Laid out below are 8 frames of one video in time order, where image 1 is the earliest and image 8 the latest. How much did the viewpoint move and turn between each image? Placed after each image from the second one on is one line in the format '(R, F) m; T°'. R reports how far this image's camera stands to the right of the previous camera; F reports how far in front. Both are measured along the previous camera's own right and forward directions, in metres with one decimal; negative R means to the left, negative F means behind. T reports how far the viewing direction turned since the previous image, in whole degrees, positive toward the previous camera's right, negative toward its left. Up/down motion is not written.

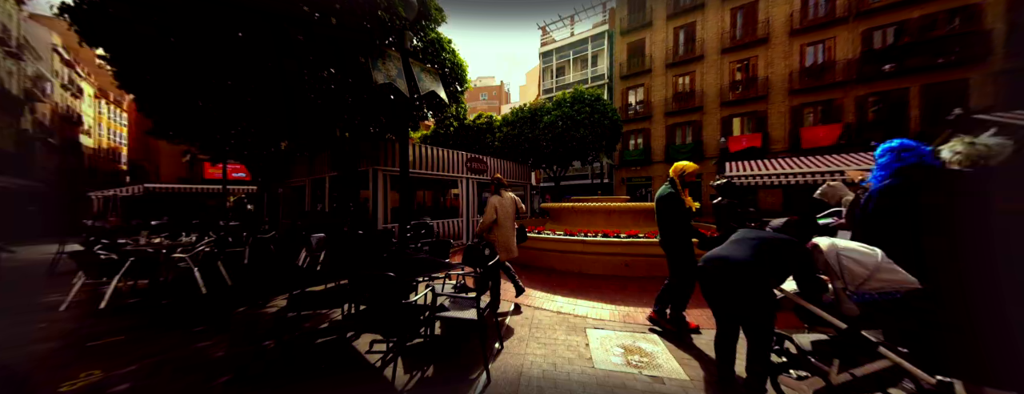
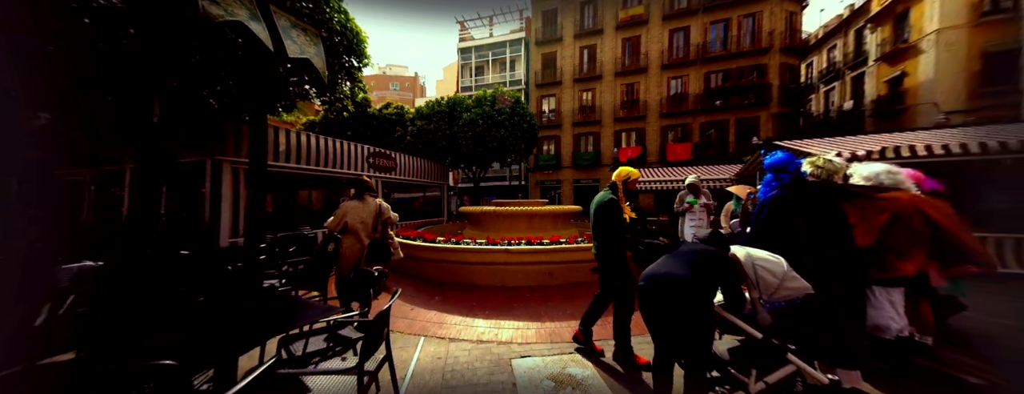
(+0.1, +0.6) m; +18°
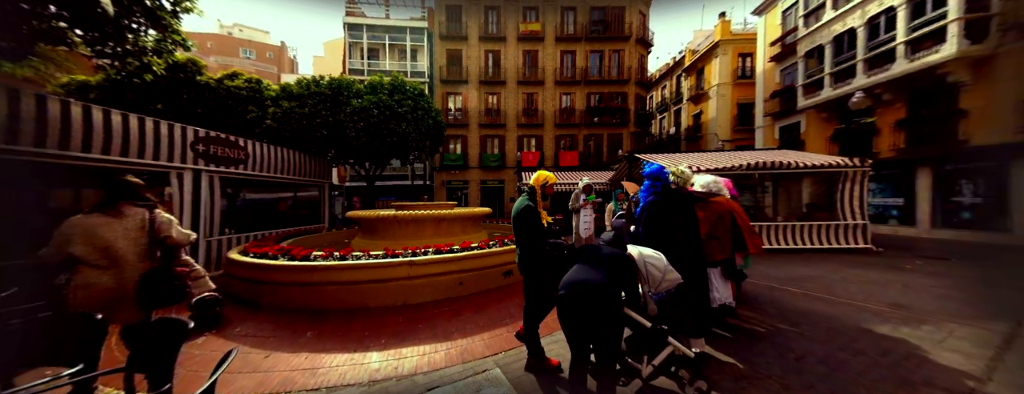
(0.0, +0.3) m; +21°
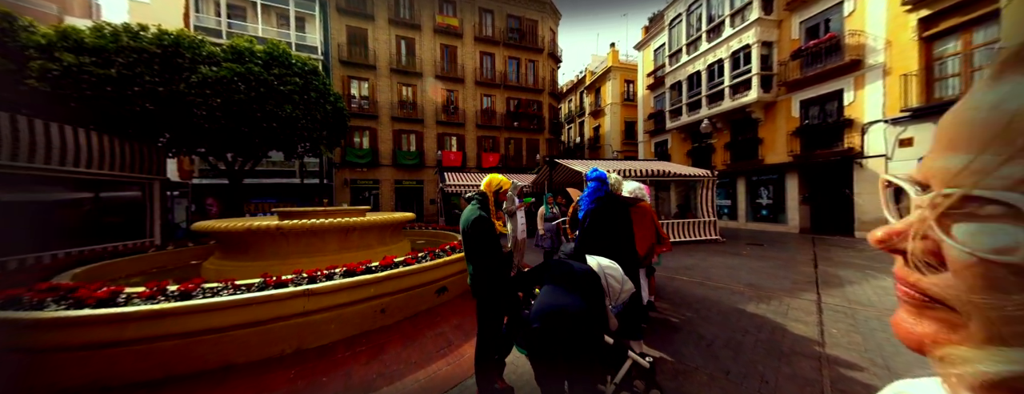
(-0.2, +0.4) m; +18°
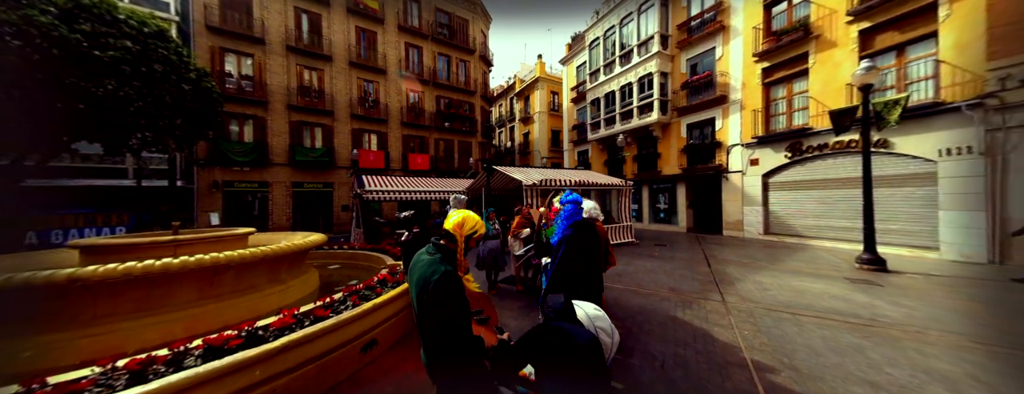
(-0.2, +0.5) m; +16°
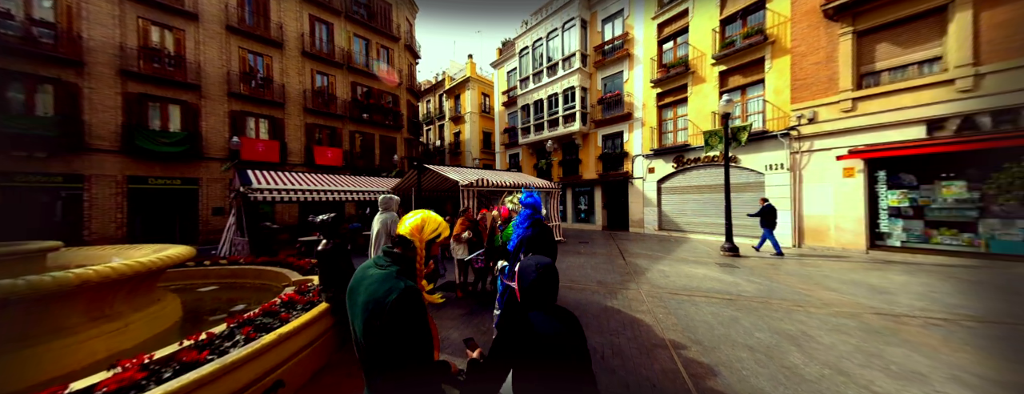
(-0.2, +0.2) m; +16°
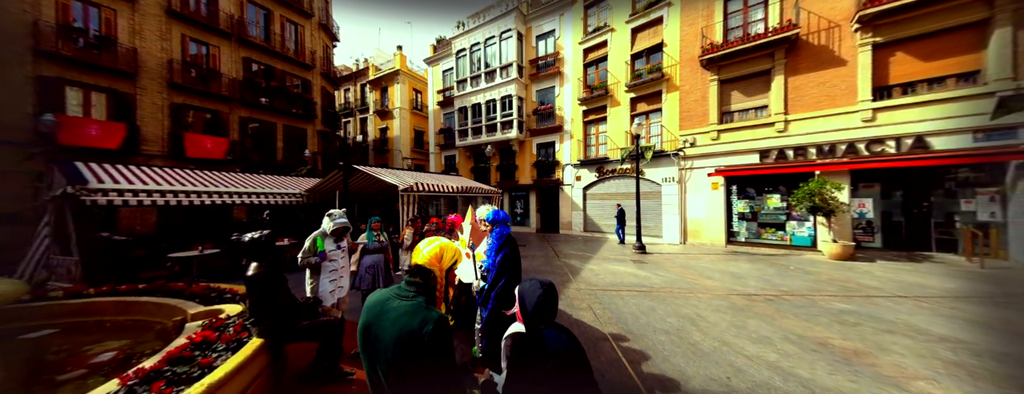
(-0.4, 0.0) m; +15°
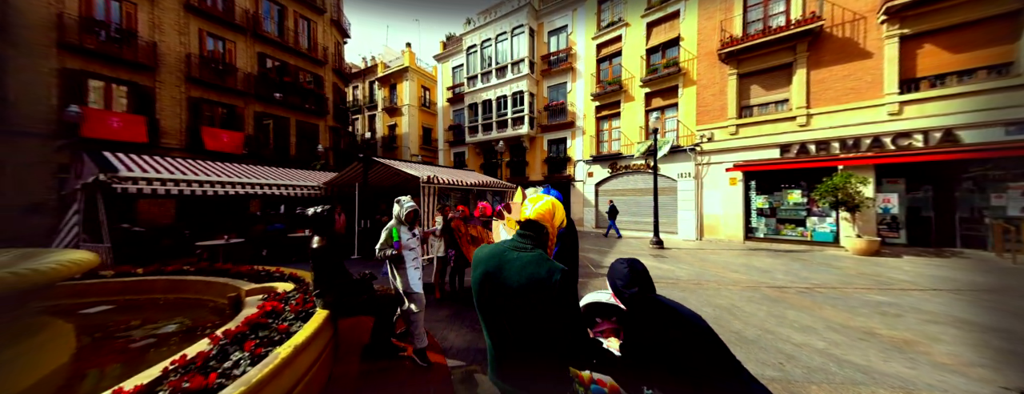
(-0.5, 0.0) m; -1°
